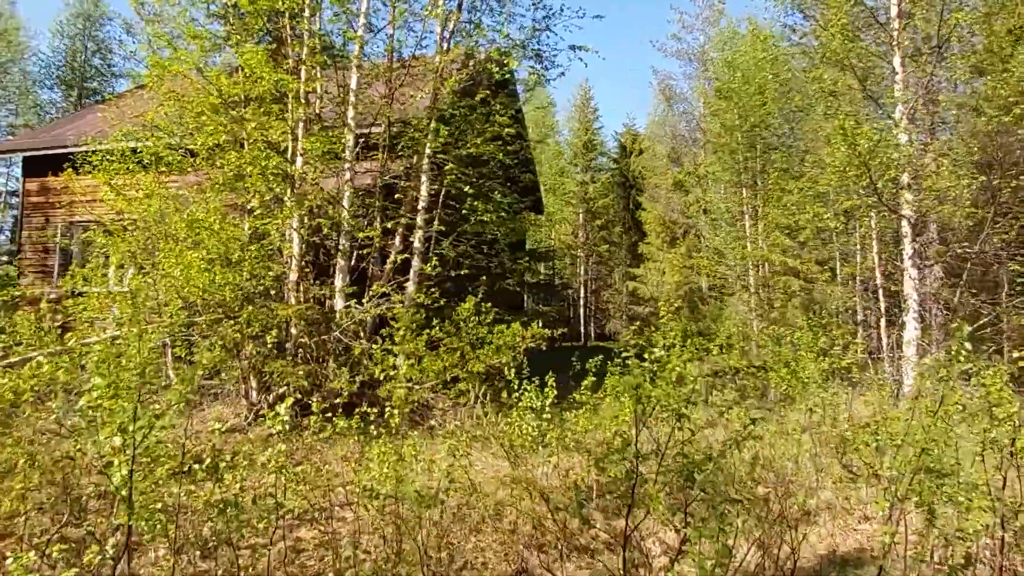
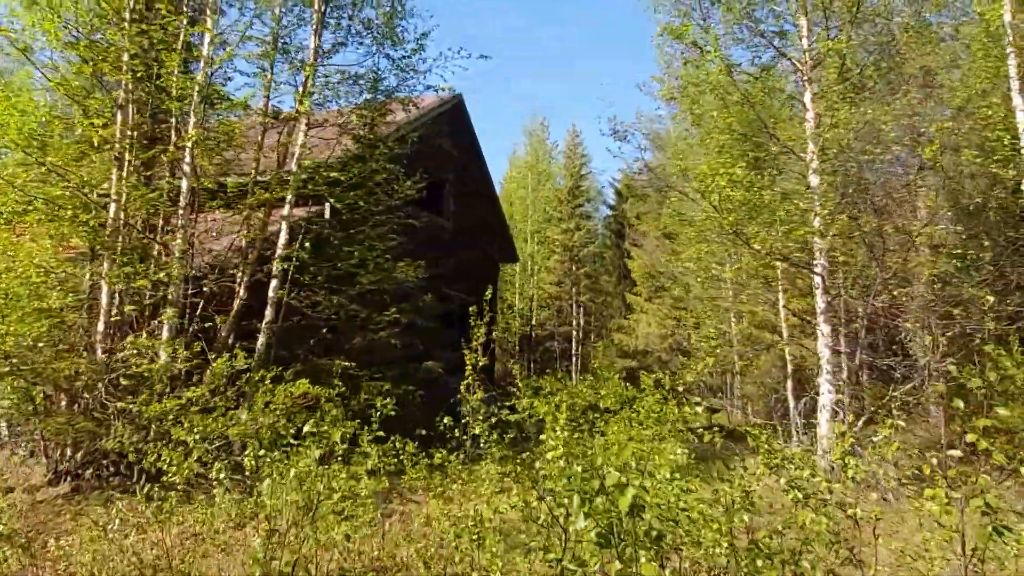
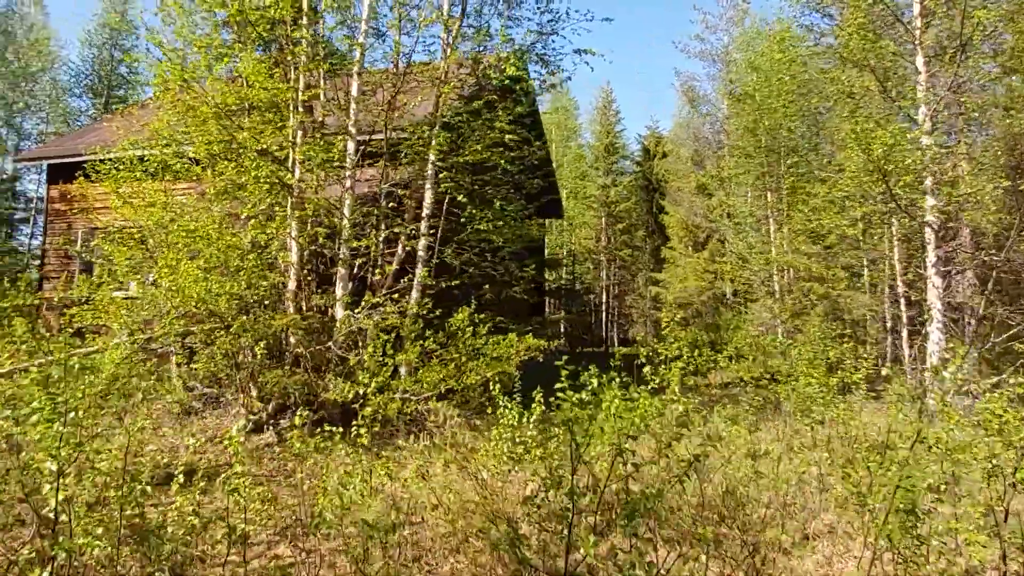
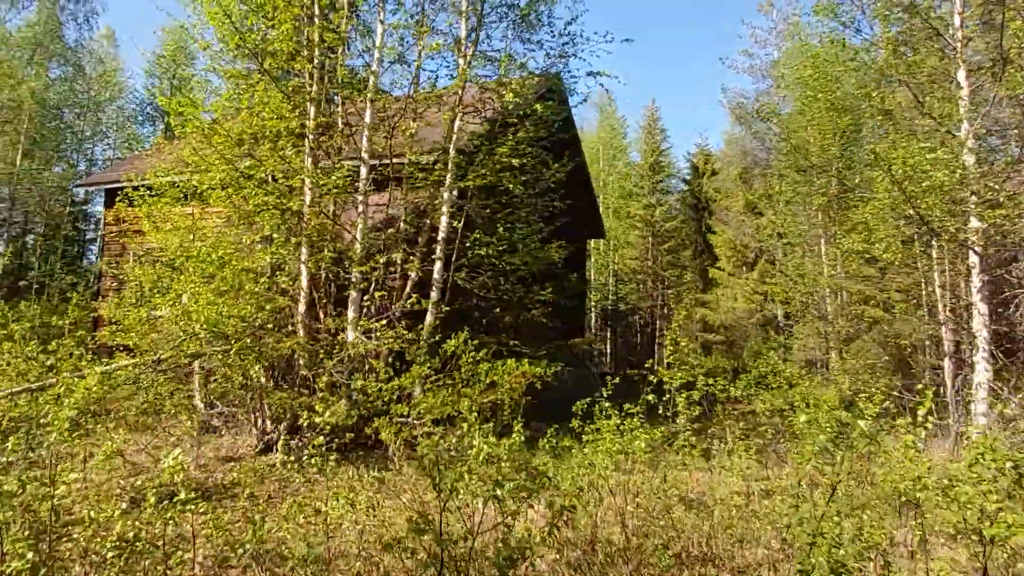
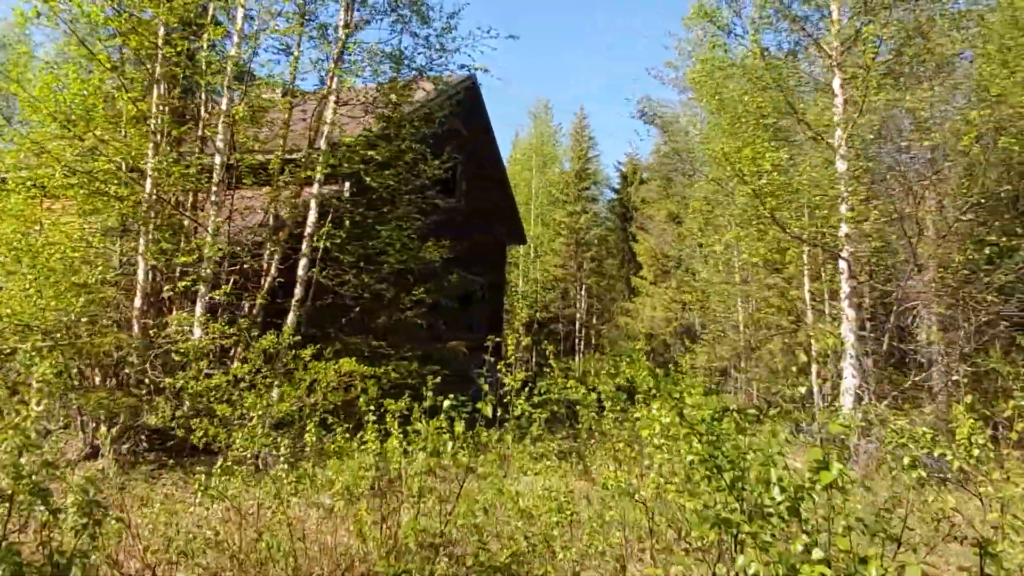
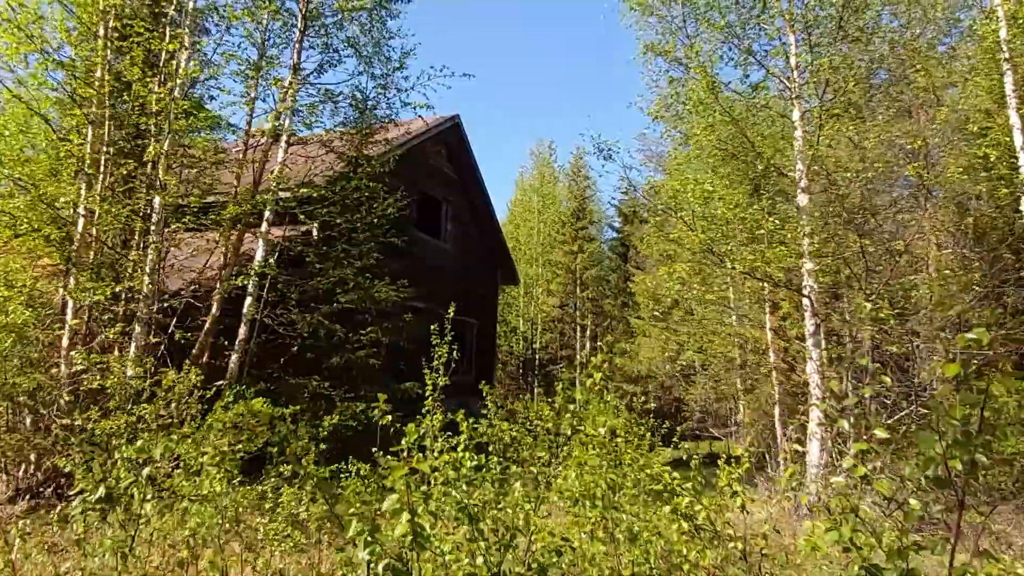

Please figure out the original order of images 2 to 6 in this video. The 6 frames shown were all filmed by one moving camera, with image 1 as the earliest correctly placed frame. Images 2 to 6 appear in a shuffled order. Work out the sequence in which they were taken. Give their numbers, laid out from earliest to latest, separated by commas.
3, 4, 5, 2, 6
